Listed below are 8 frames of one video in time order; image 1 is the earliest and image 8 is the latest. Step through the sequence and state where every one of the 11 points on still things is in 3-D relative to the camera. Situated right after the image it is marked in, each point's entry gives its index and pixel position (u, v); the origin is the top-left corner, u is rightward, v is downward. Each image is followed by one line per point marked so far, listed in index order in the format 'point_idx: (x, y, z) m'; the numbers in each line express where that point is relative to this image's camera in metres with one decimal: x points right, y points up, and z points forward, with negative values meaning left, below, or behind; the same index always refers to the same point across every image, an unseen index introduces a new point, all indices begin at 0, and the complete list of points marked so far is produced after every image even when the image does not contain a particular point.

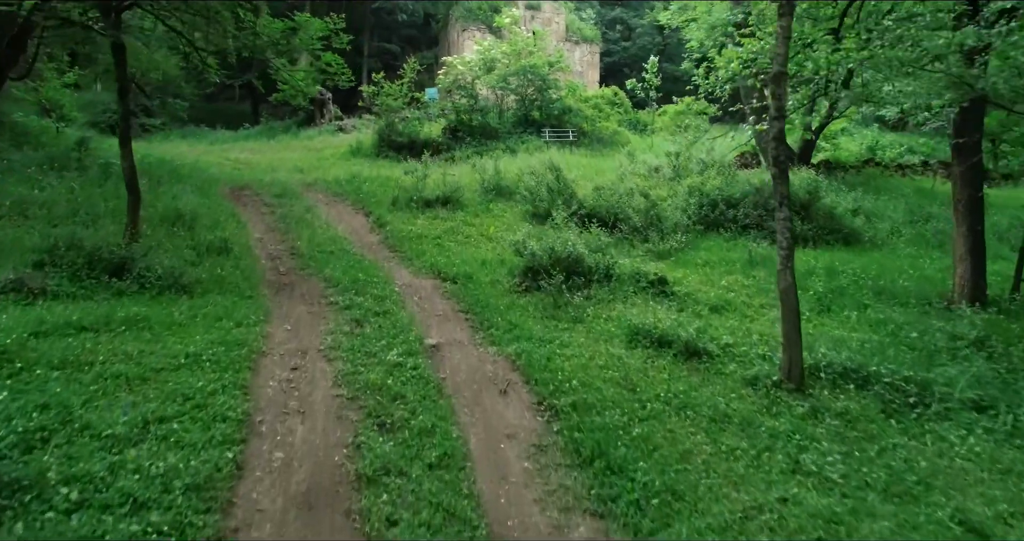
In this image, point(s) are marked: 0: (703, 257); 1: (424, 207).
0: (+3.5, +0.2, +8.5) m
1: (-2.0, +1.4, +10.3) m
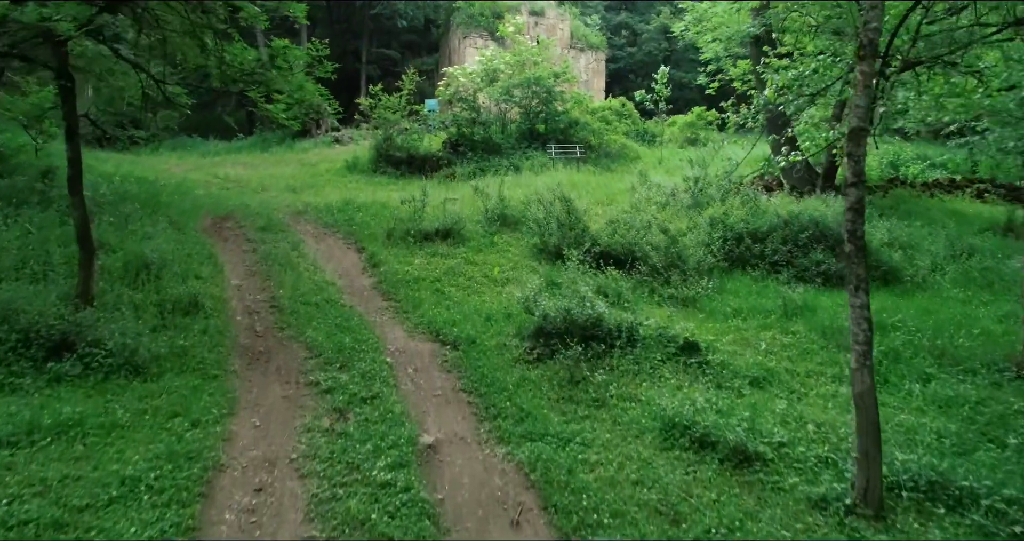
0: (+3.6, -0.6, +7.6) m
1: (-1.8, +0.6, +9.5) m
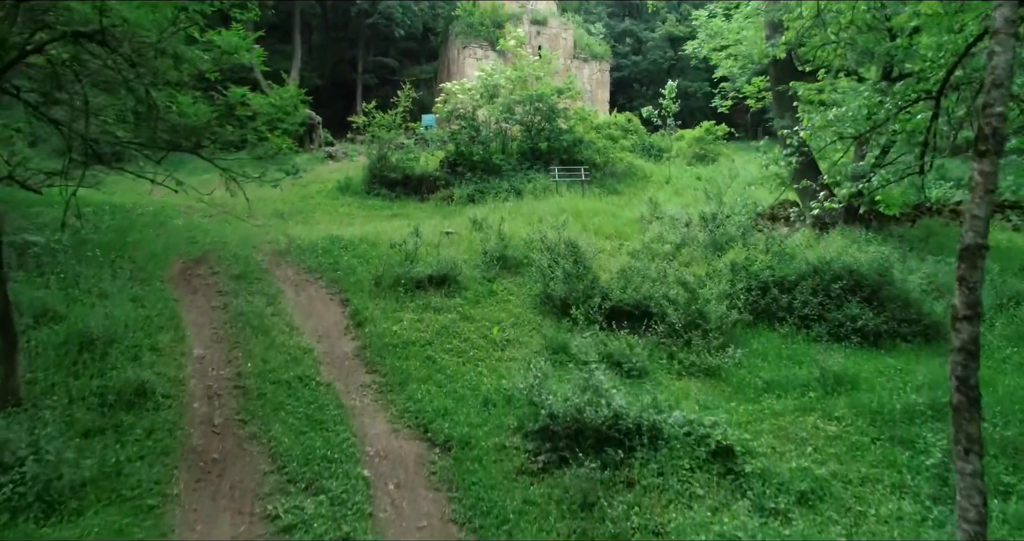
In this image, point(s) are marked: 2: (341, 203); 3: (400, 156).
0: (+3.6, -1.6, +6.7) m
1: (-1.8, -0.4, +8.6) m
2: (-5.8, +2.3, +15.8) m
3: (-4.1, +4.2, +17.1) m
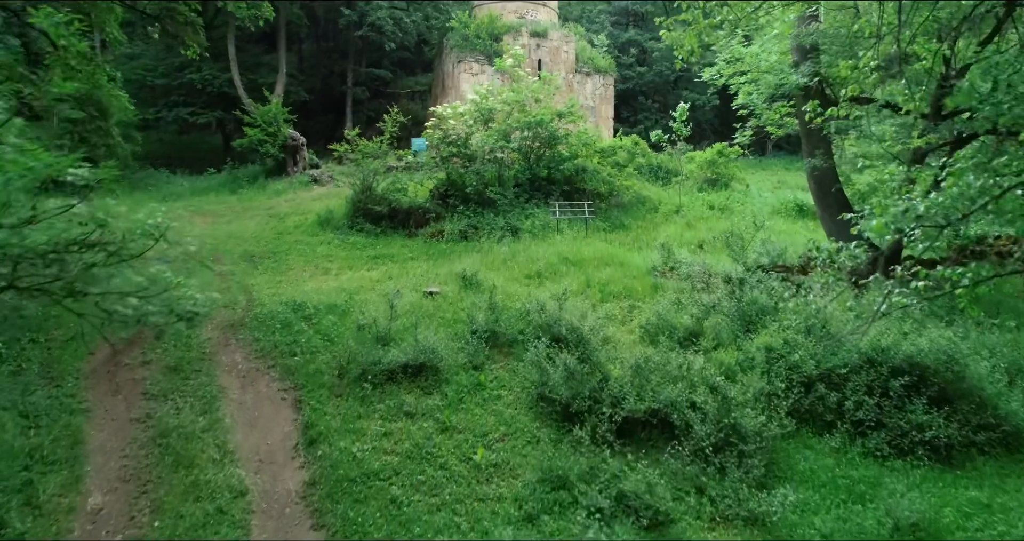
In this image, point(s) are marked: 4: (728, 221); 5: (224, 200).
0: (+3.5, -3.0, +5.2) m
1: (-2.0, -1.8, +7.1) m
2: (-5.9, +0.9, +14.3) m
3: (-4.3, +2.8, +15.6) m
4: (+7.9, +1.7, +16.8) m
5: (-11.9, +2.9, +19.1) m
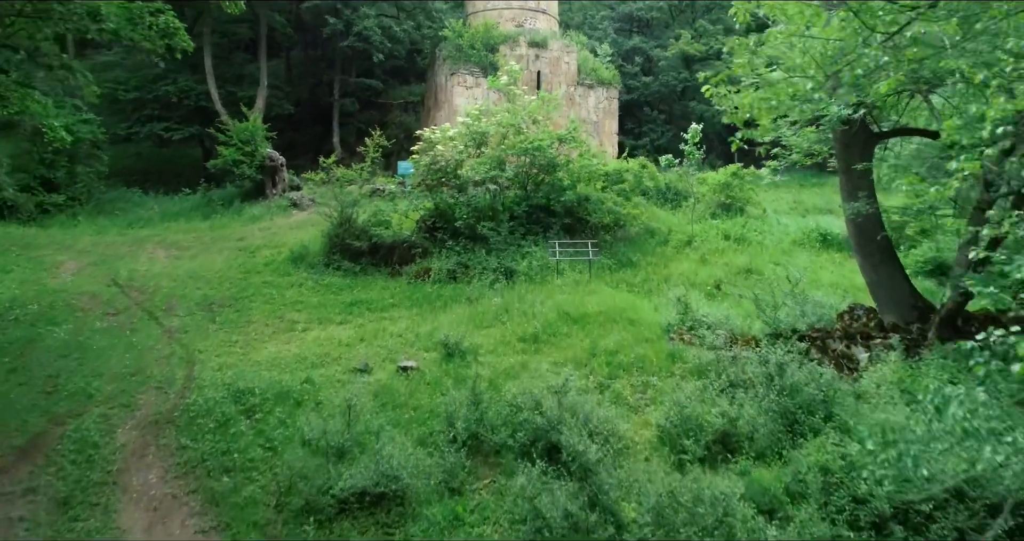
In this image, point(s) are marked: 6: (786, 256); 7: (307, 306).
0: (+3.3, -4.2, +3.6) m
1: (-2.1, -3.0, +5.5) m
2: (-6.1, -0.4, +12.8) m
3: (-4.4, +1.6, +14.1) m
4: (+7.7, +0.5, +15.2) m
5: (-12.0, +1.7, +17.5) m
6: (+9.1, +0.4, +15.4) m
7: (-5.2, -0.9, +11.7) m
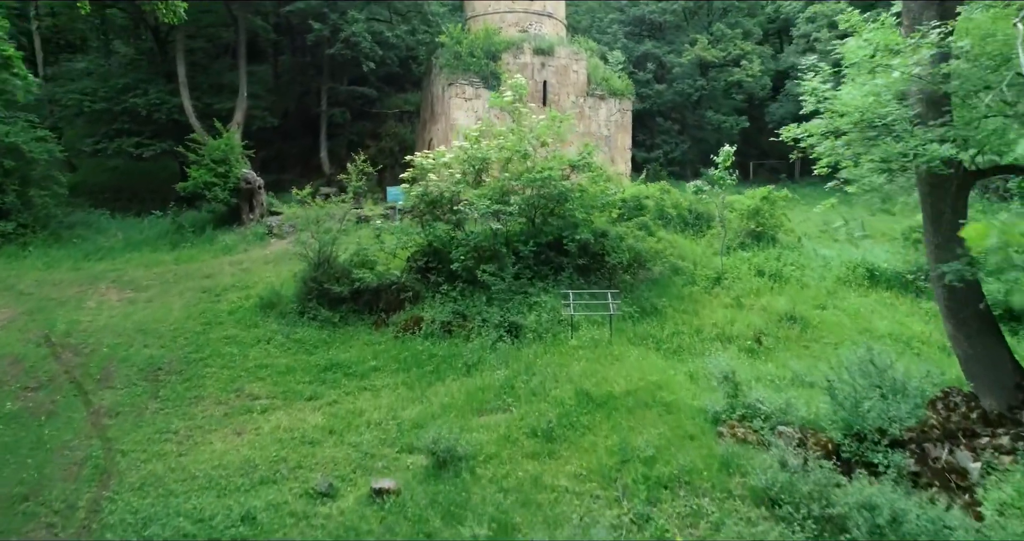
0: (+3.4, -5.5, +1.6) m
1: (-2.0, -4.3, +3.6) m
2: (-5.9, -1.6, +10.8) m
3: (-4.3, +0.3, +12.1) m
4: (+7.8, -0.8, +13.2) m
5: (-11.9, +0.4, +15.6) m
6: (+9.2, -0.8, +13.4) m
7: (-5.1, -2.2, +9.7) m
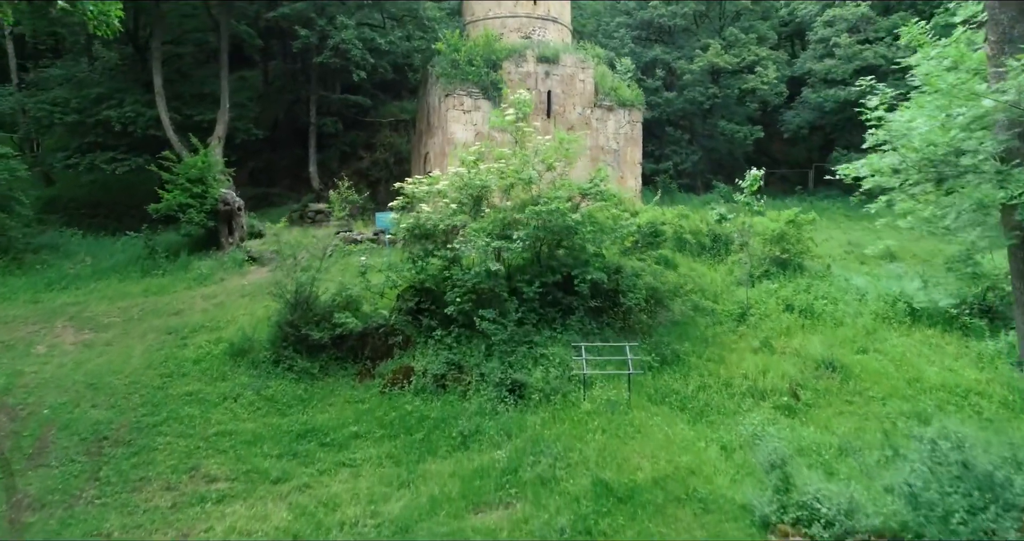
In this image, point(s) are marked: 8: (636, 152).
0: (+3.5, -6.4, +0.2) m
1: (-2.0, -5.2, +2.2) m
2: (-5.9, -2.6, +9.4) m
3: (-4.2, -0.7, +10.7) m
4: (+7.9, -1.8, +11.8) m
5: (-11.8, -0.6, +14.2) m
6: (+9.3, -1.8, +12.0) m
7: (-5.0, -3.1, +8.3) m
8: (+5.2, +5.0, +19.3) m
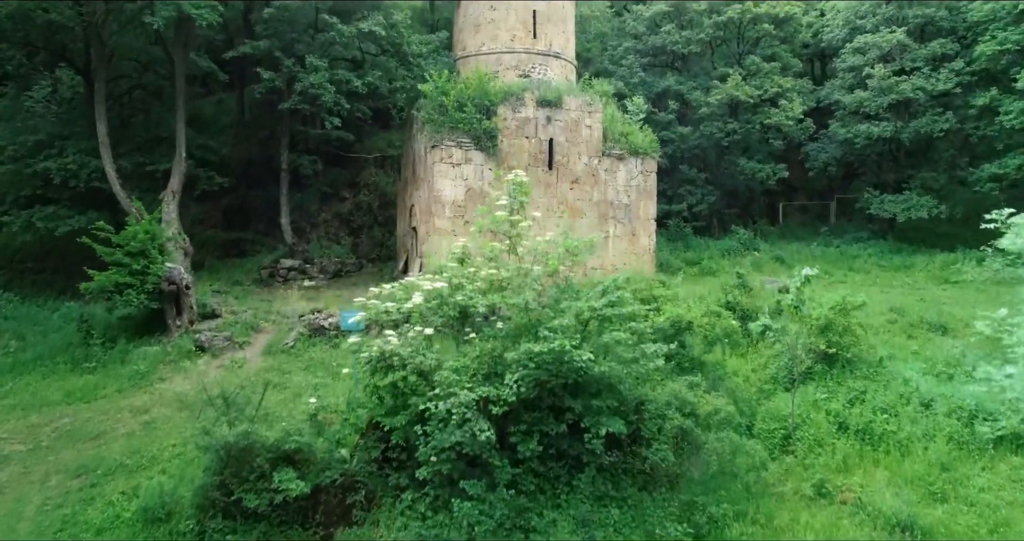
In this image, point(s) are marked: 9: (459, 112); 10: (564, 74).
0: (+3.3, -9.0, -2.1) m
1: (-2.2, -7.8, -0.1) m
2: (-6.0, -5.2, +7.1) m
3: (-4.4, -3.2, +8.4) m
4: (+7.7, -4.4, +9.5) m
5: (-12.0, -3.1, +11.9) m
6: (+9.1, -4.4, +9.7) m
7: (-5.2, -5.7, +6.1) m
8: (+5.0, +2.4, +17.0) m
9: (-1.8, +5.3, +15.4) m
10: (+1.9, +7.3, +17.1) m
